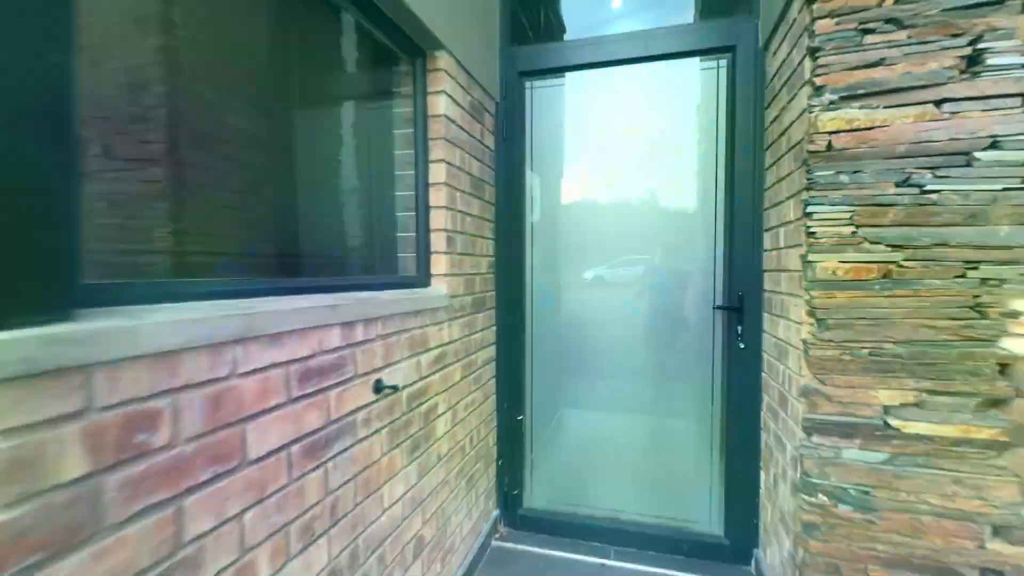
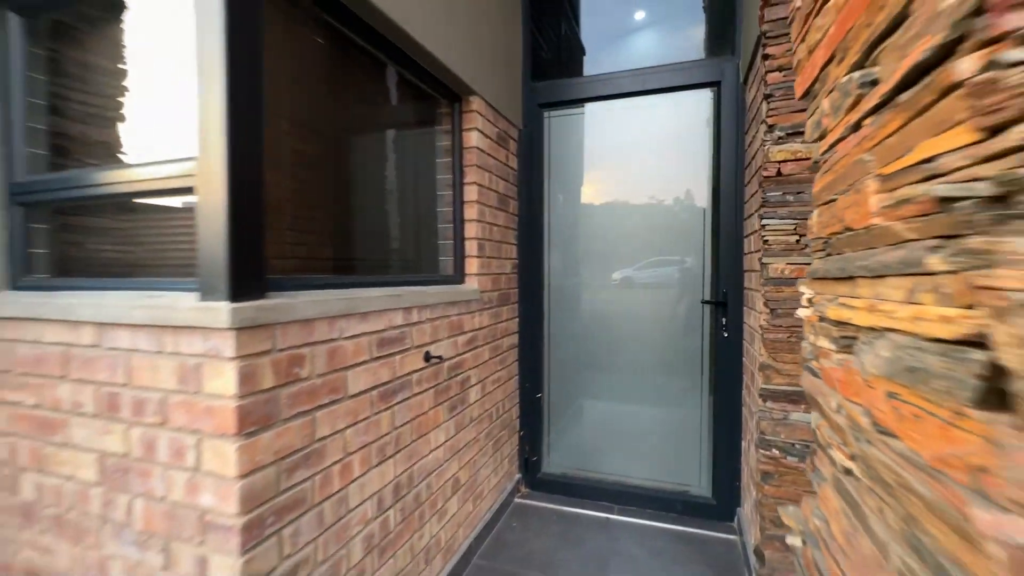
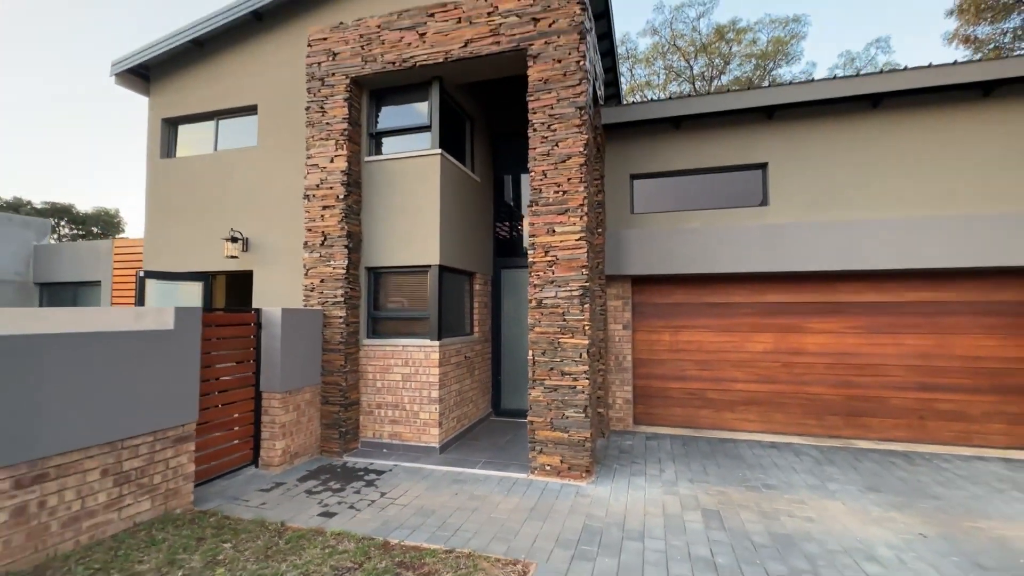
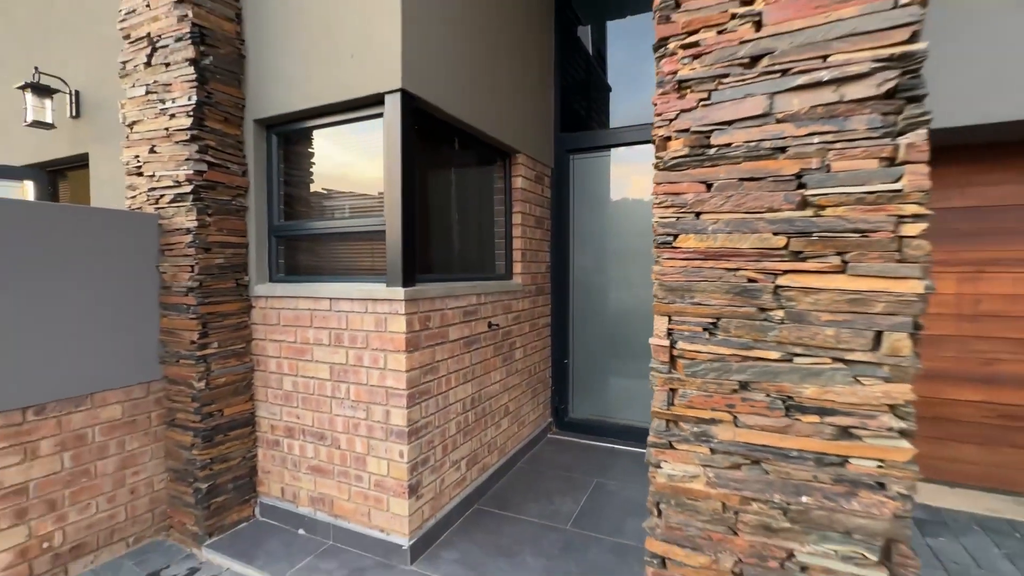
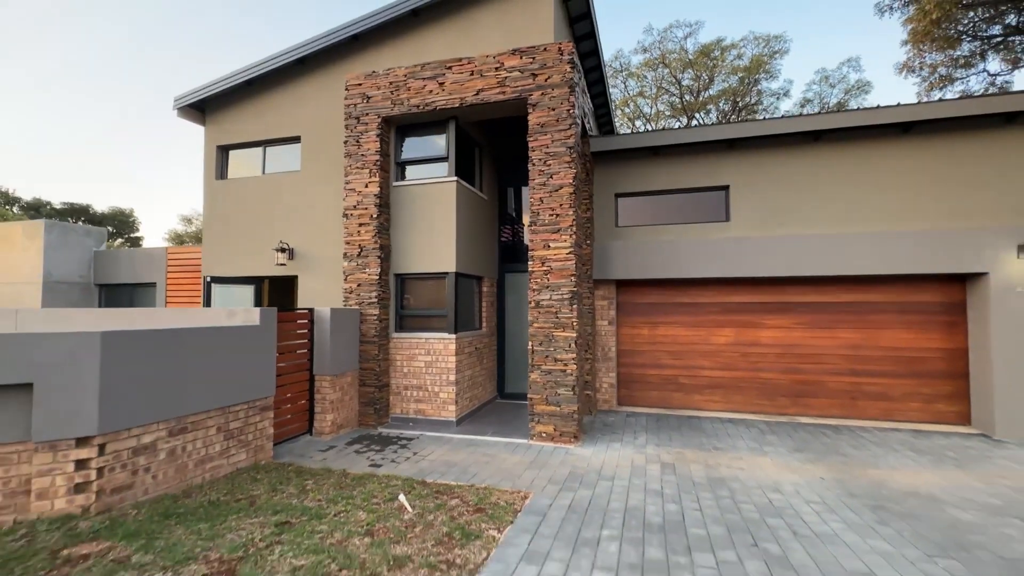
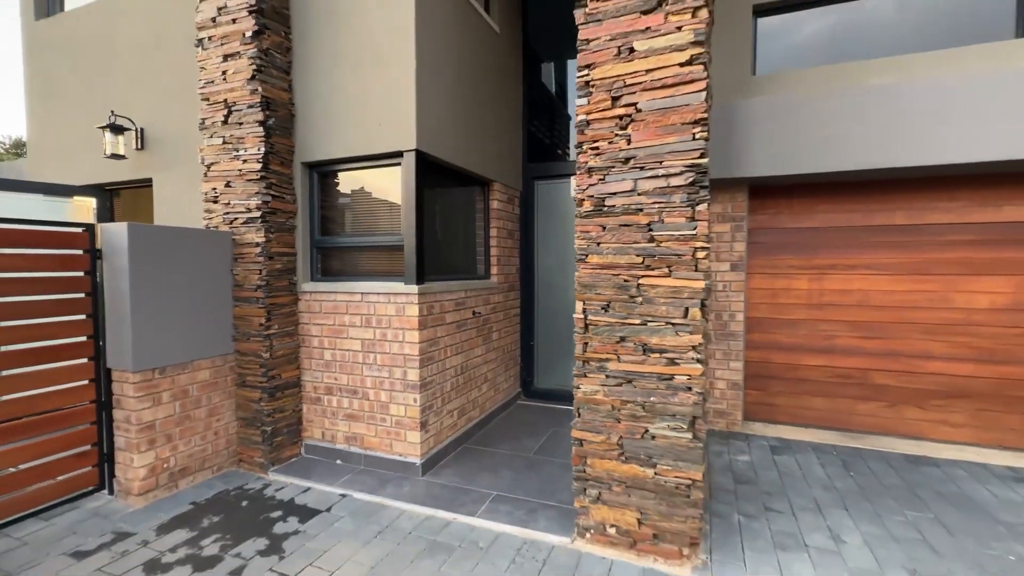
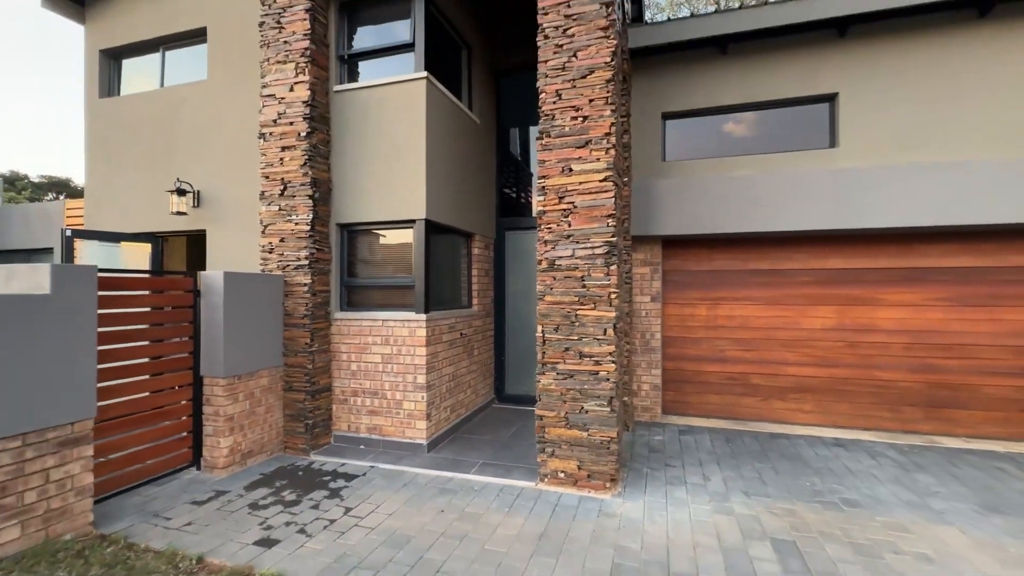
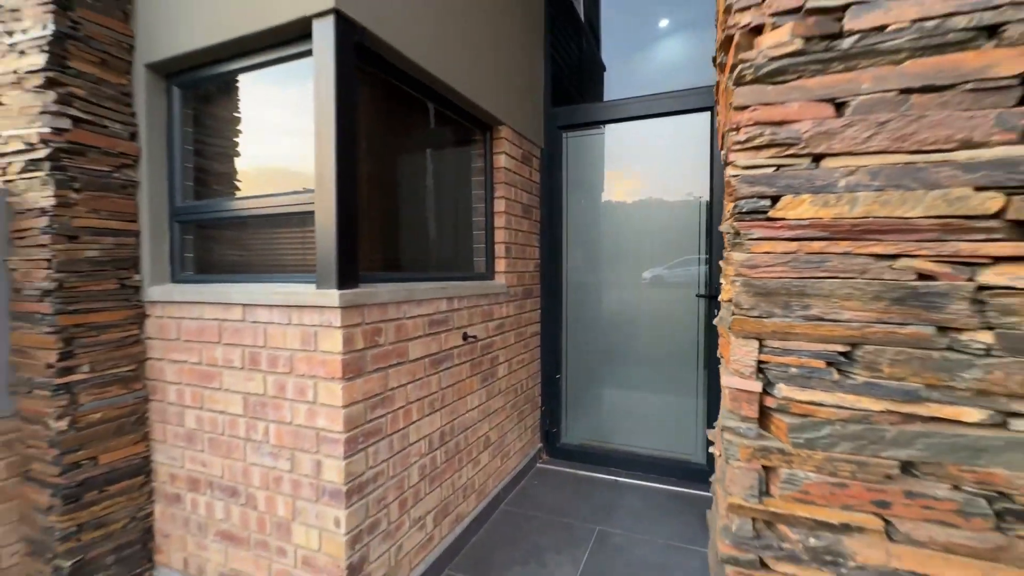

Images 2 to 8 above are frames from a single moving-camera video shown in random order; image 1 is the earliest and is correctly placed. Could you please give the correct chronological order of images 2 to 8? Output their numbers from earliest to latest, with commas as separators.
2, 8, 4, 6, 7, 3, 5
